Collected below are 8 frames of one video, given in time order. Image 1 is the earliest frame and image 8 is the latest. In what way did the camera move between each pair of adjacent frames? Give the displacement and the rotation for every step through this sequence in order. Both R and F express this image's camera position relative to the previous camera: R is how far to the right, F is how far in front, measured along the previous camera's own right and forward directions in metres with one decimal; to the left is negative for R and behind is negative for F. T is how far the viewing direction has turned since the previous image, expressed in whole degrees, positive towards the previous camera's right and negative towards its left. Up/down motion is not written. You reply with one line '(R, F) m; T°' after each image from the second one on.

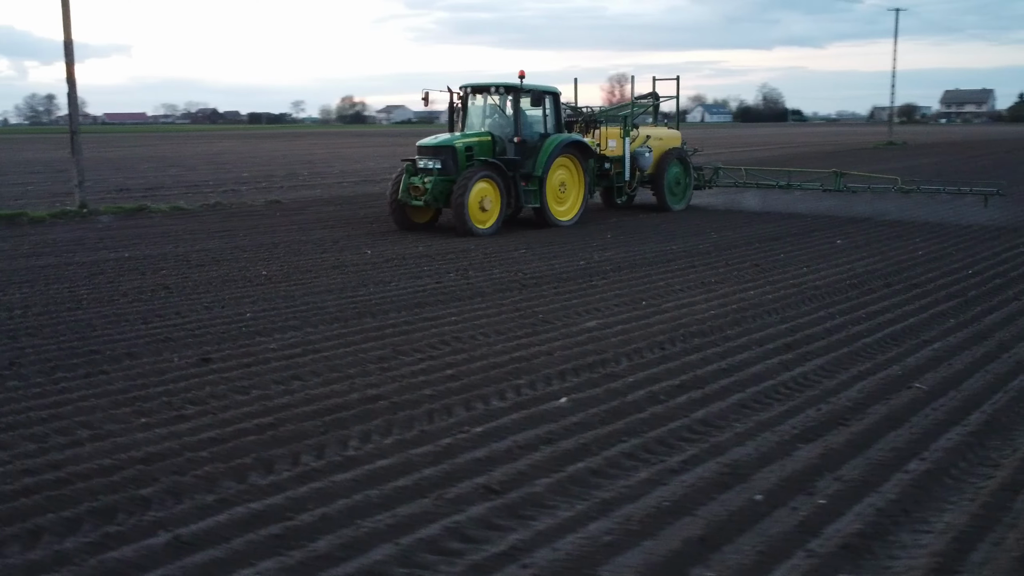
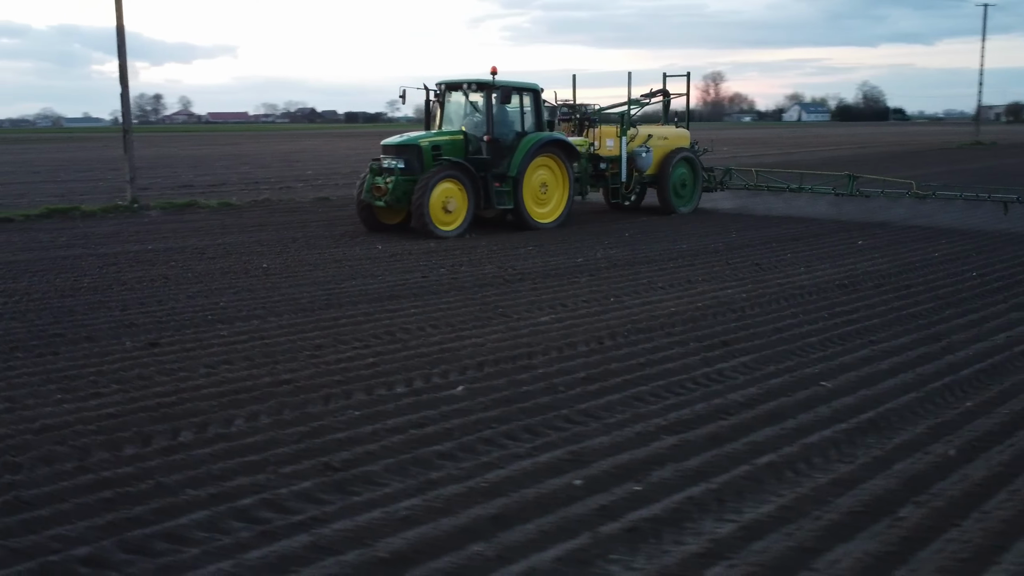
(+0.9, -0.1) m; -6°
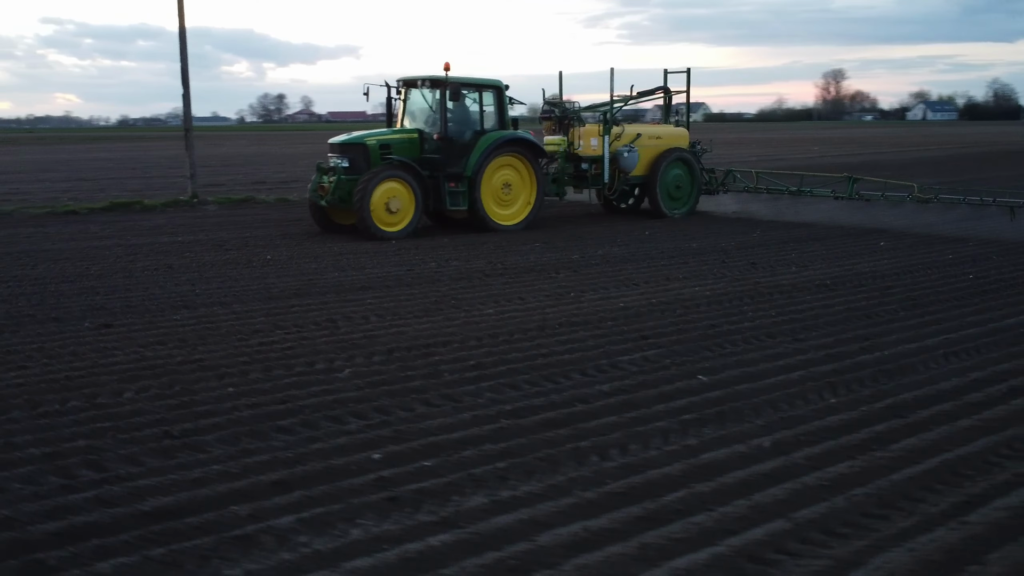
(+1.1, -0.2) m; -7°
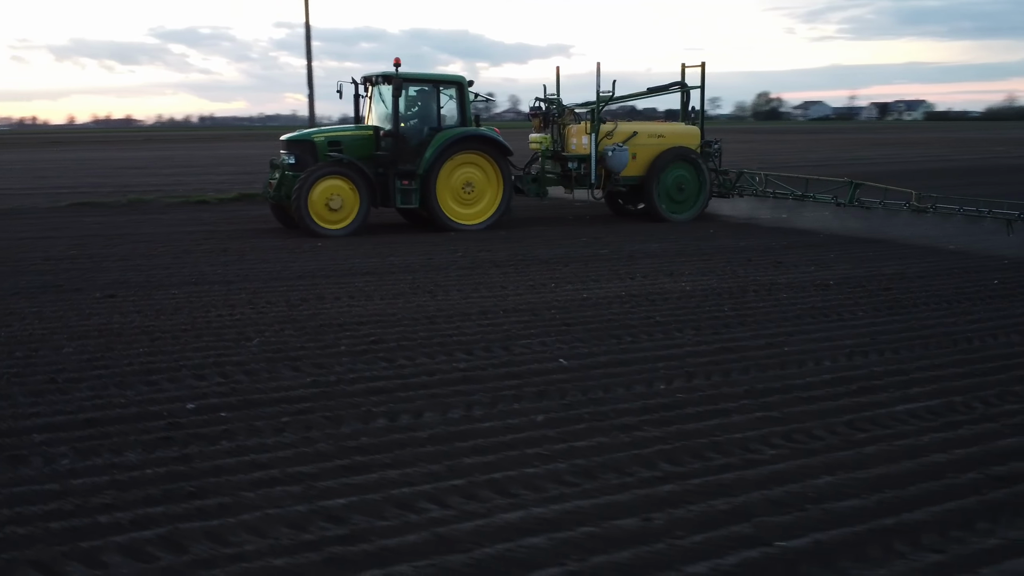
(+1.7, -0.3) m; -12°
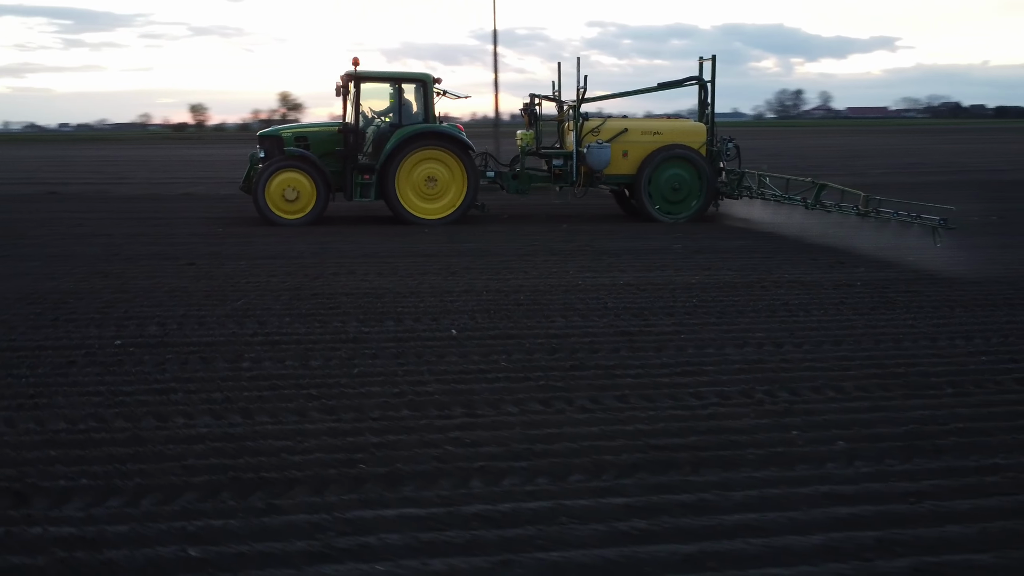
(+2.3, -0.4) m; -17°
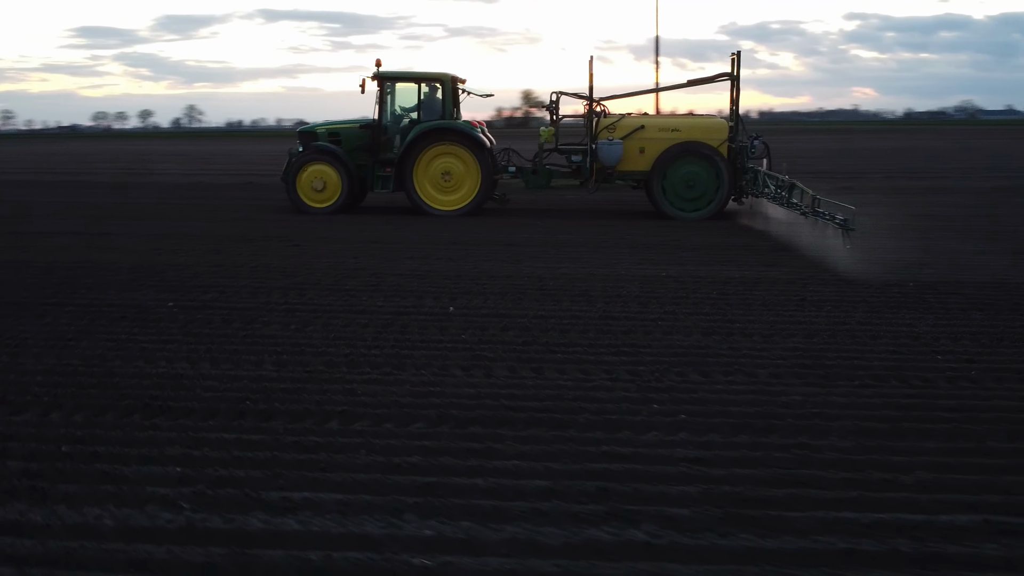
(+1.6, -0.4) m; -14°
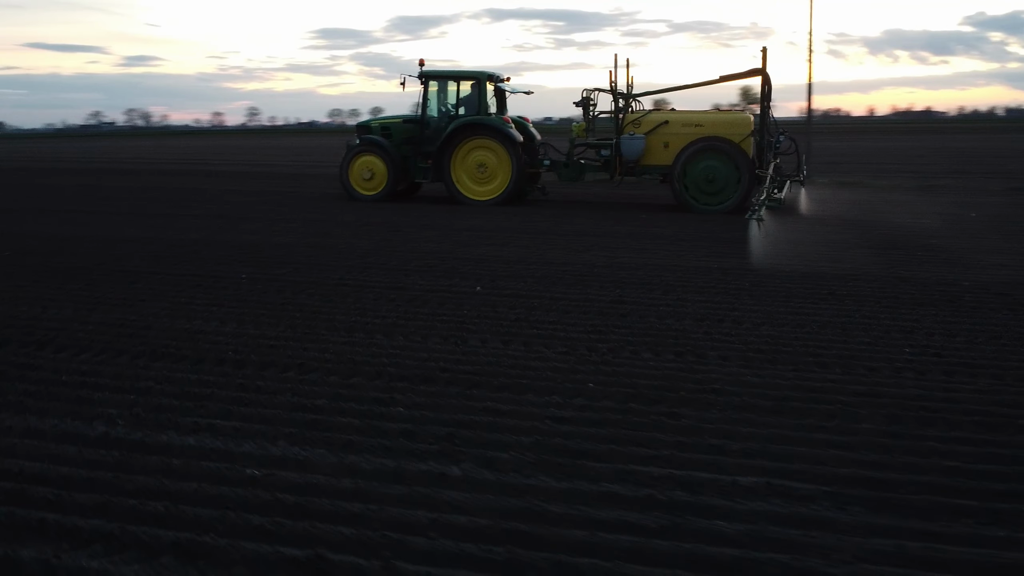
(+1.4, -0.4) m; -12°
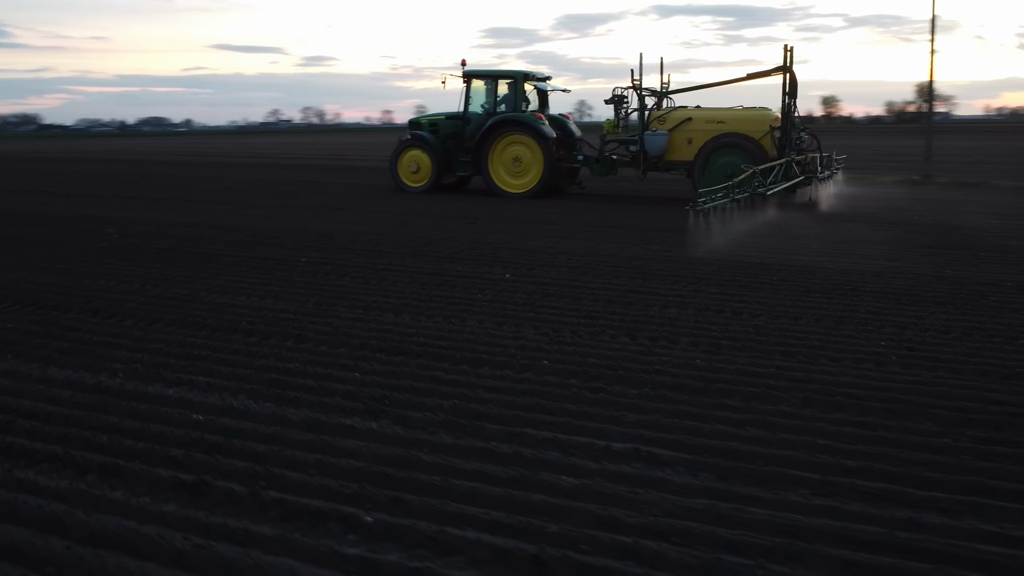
(+1.0, -0.4) m; -9°
